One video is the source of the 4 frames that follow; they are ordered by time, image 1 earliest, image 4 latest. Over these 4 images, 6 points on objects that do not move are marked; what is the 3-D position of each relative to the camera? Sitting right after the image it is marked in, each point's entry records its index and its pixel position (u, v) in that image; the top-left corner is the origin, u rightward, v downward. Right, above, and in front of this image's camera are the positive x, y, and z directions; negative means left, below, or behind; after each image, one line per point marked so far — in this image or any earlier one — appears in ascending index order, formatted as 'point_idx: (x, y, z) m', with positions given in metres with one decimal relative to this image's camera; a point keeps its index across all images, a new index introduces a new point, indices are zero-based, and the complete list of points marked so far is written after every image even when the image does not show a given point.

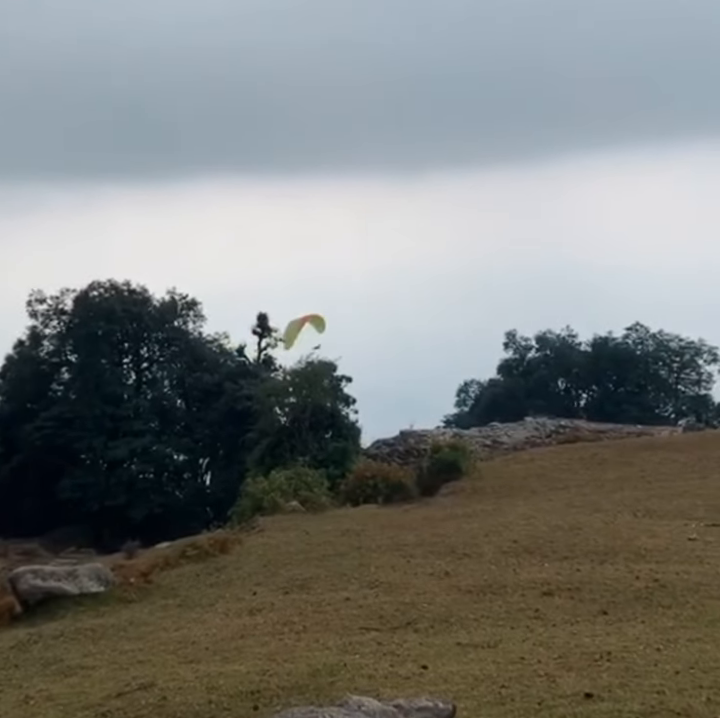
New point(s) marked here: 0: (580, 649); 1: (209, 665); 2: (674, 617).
0: (+2.0, -2.5, +17.8) m
1: (-1.3, -2.7, +17.5) m
2: (+2.9, -2.3, +18.7) m
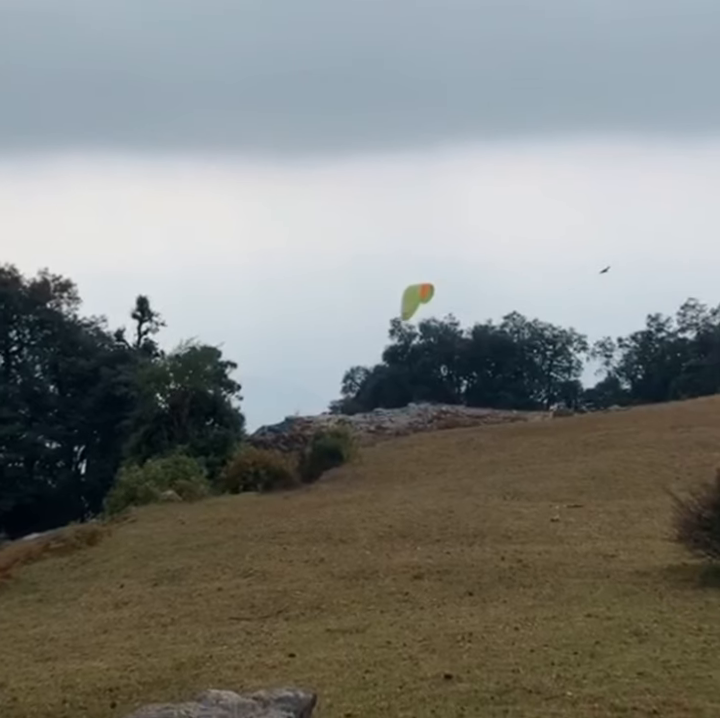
0: (+0.7, -2.4, +17.8) m
1: (-2.6, -2.7, +17.4) m
2: (+1.7, -2.2, +18.8) m
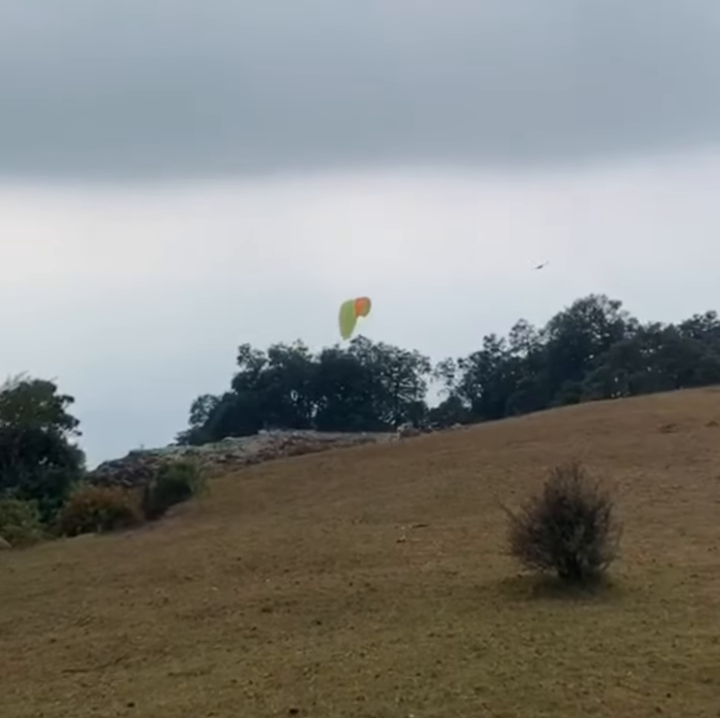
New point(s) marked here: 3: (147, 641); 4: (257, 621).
0: (-0.6, -2.6, +16.6) m
1: (-3.9, -3.0, +15.9) m
2: (+0.2, -2.3, +17.6) m
3: (-2.1, -2.7, +18.9) m
4: (-1.1, -2.5, +18.8) m
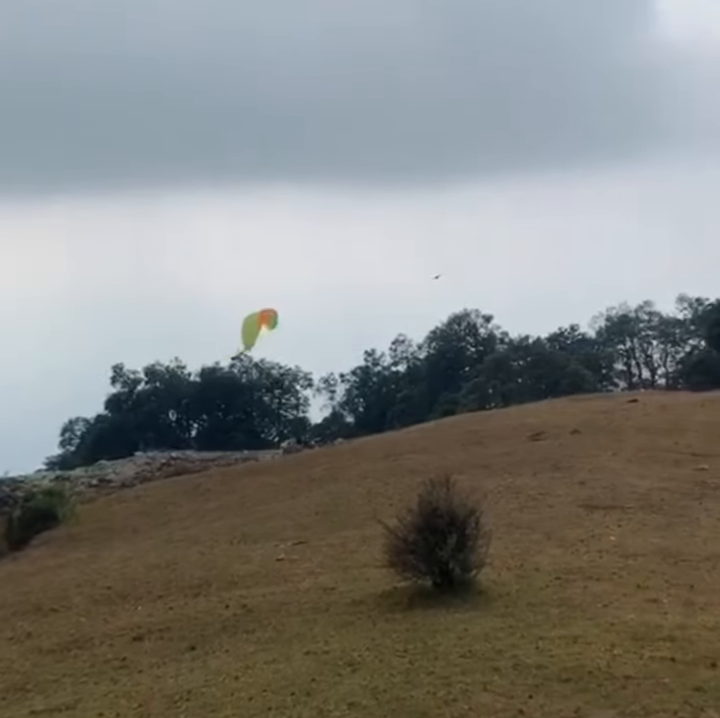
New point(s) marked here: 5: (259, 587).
0: (-1.6, -2.7, +16.3) m
1: (-4.9, -3.2, +15.5) m
2: (-0.9, -2.5, +17.3) m
3: (-3.2, -2.9, +18.5) m
4: (-2.2, -2.7, +18.5) m
5: (-0.9, -2.3, +19.8) m
